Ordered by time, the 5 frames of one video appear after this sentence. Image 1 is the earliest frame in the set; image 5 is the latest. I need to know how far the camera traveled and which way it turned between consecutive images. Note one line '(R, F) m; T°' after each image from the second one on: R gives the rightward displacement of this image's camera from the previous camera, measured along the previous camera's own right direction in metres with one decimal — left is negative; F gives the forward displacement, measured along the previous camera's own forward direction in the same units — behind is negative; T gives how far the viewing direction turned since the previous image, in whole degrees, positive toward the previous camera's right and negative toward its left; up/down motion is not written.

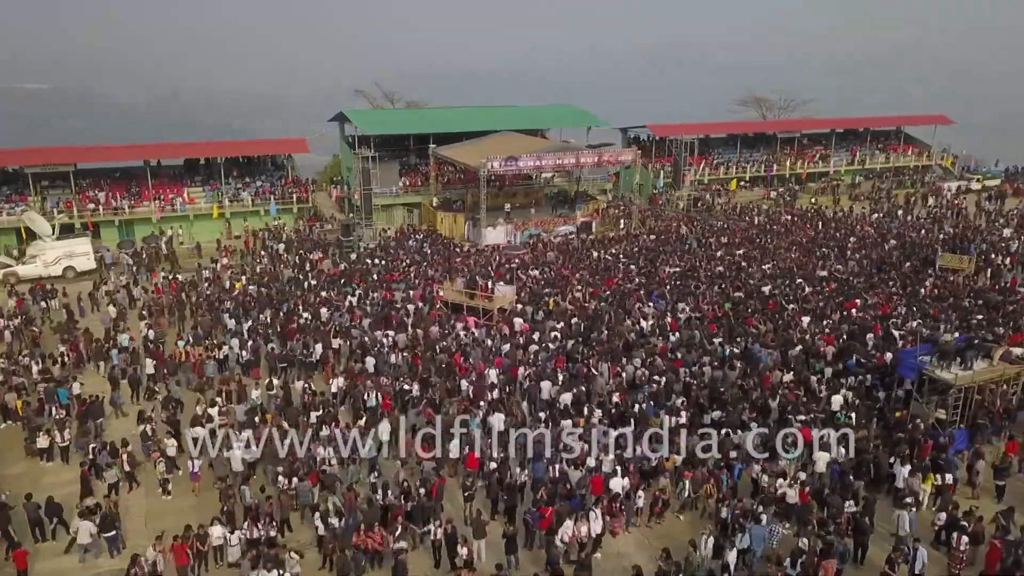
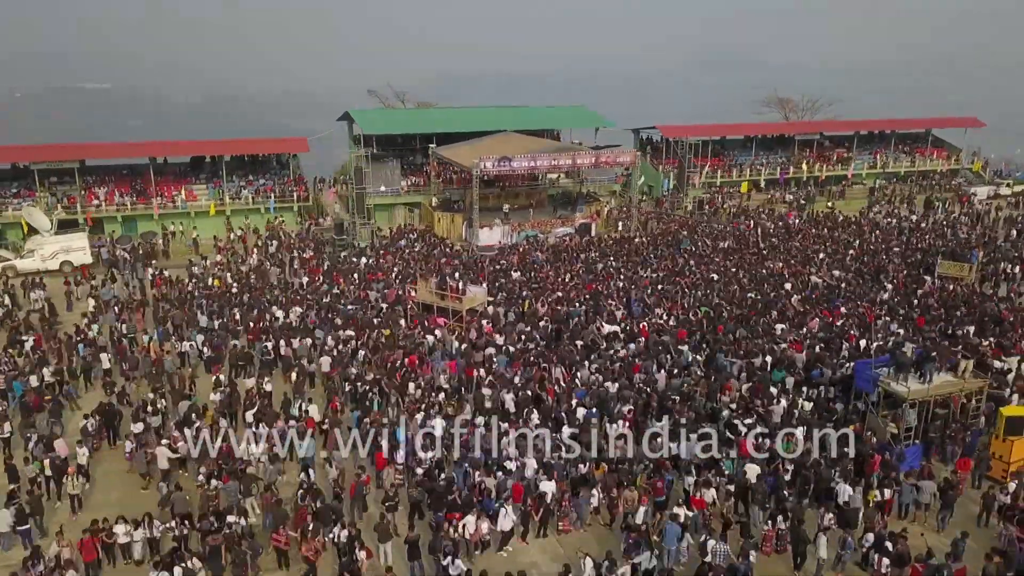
(+2.0, +0.3) m; -3°
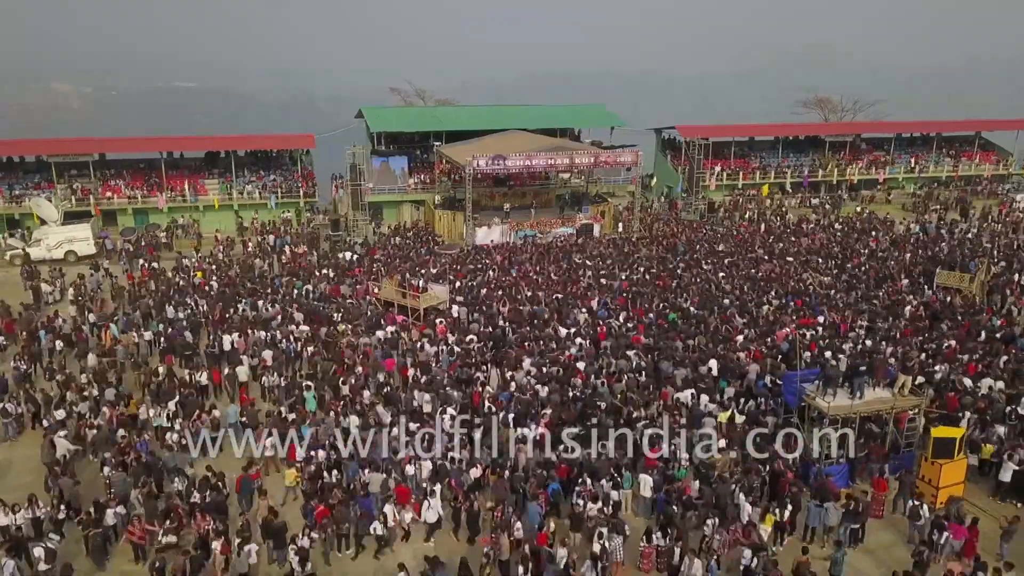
(+2.9, +0.4) m; -4°
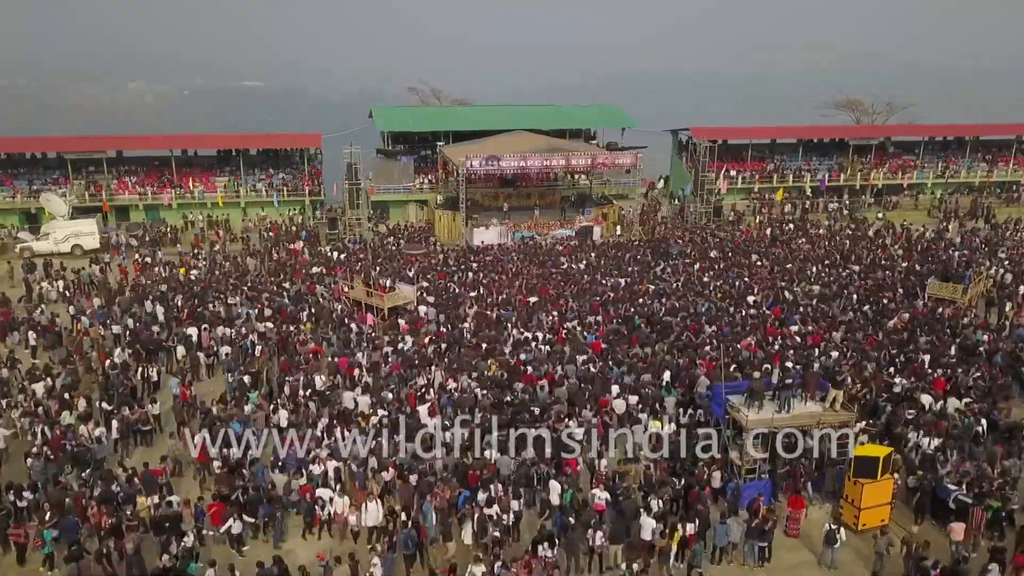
(+2.4, +0.2) m; -3°
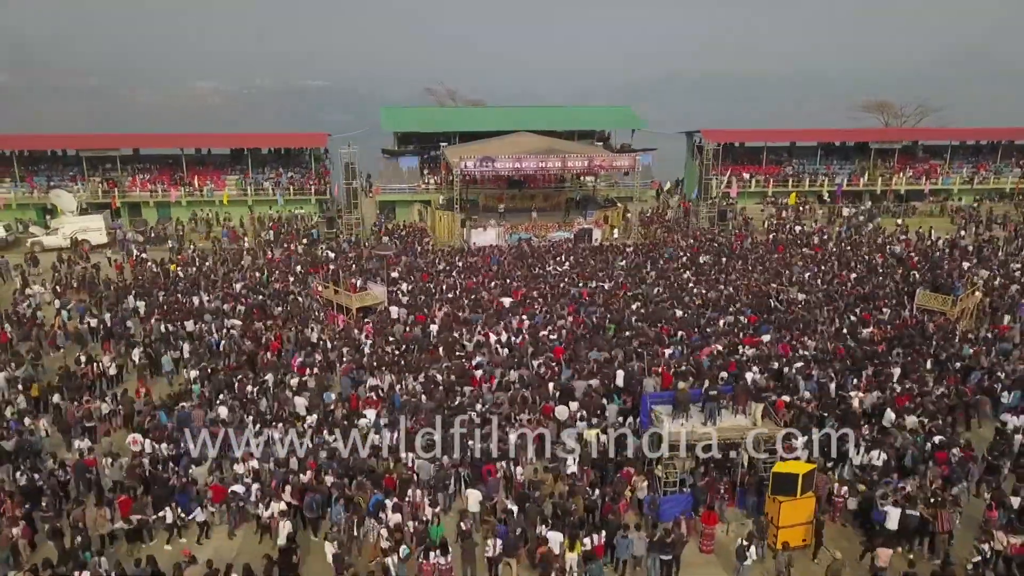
(+2.2, +0.2) m; -3°
